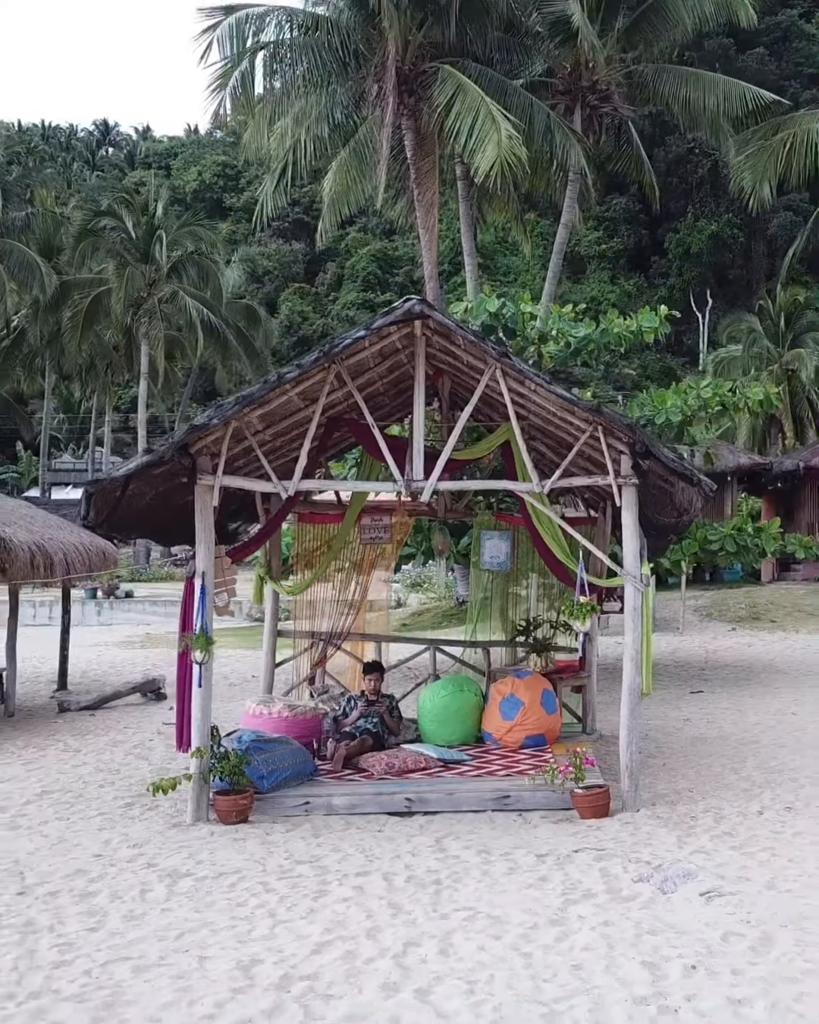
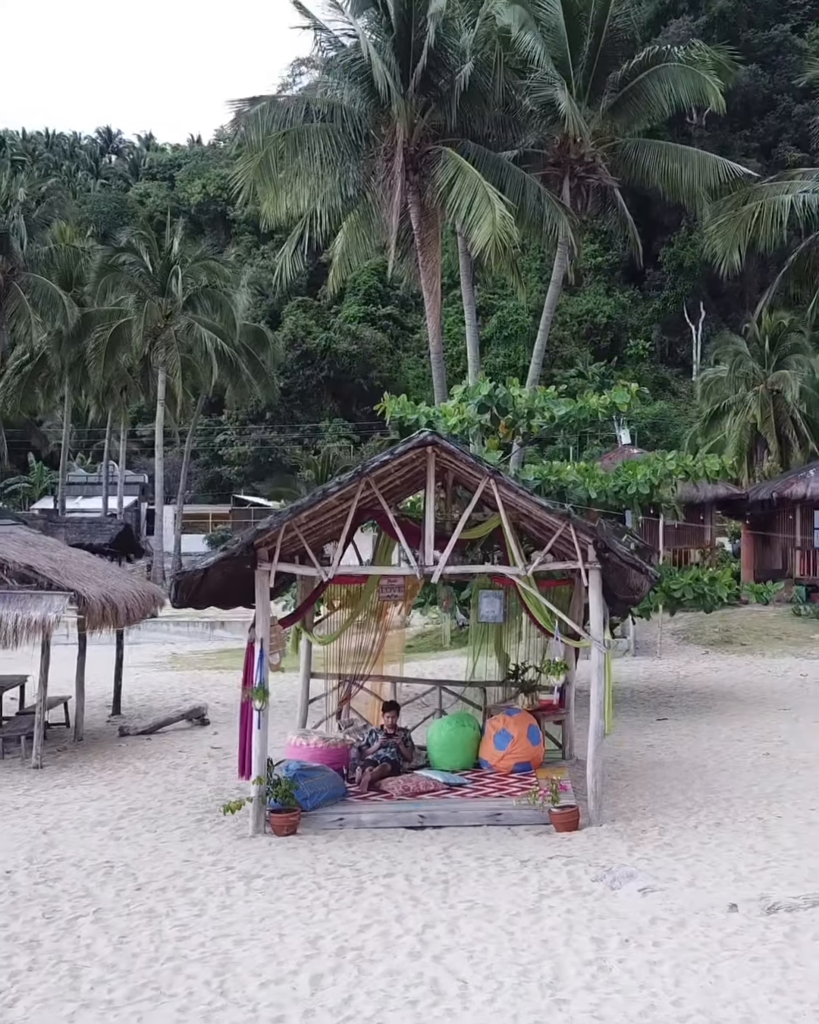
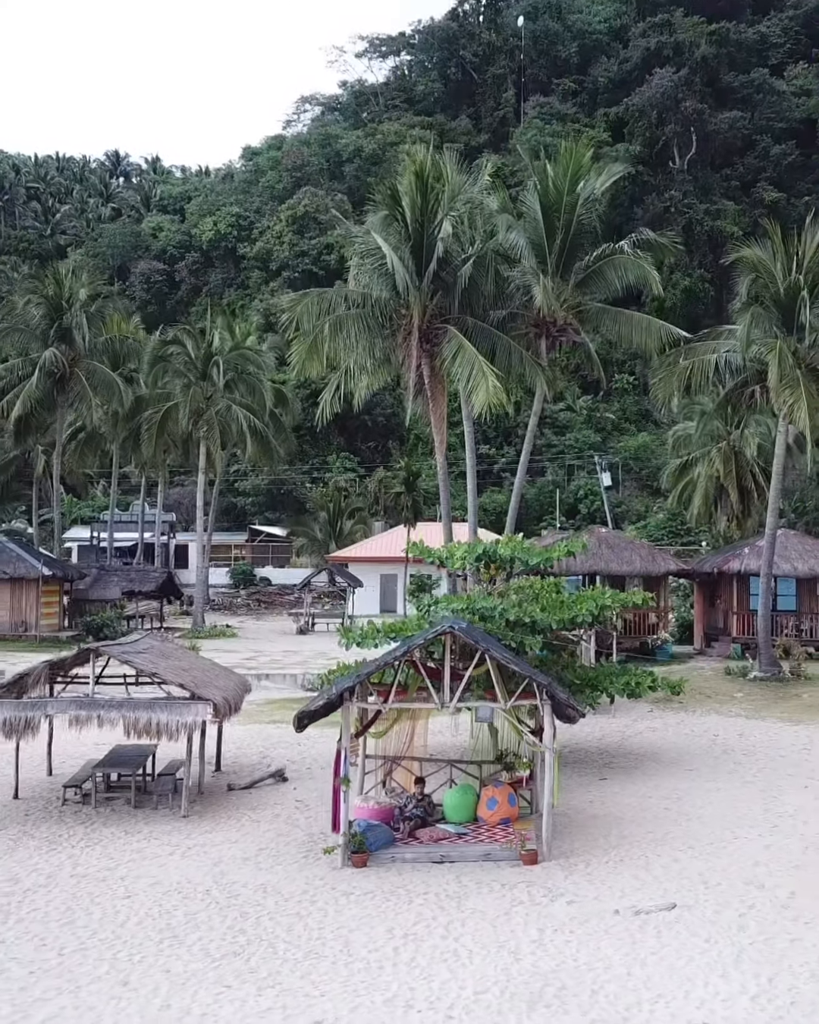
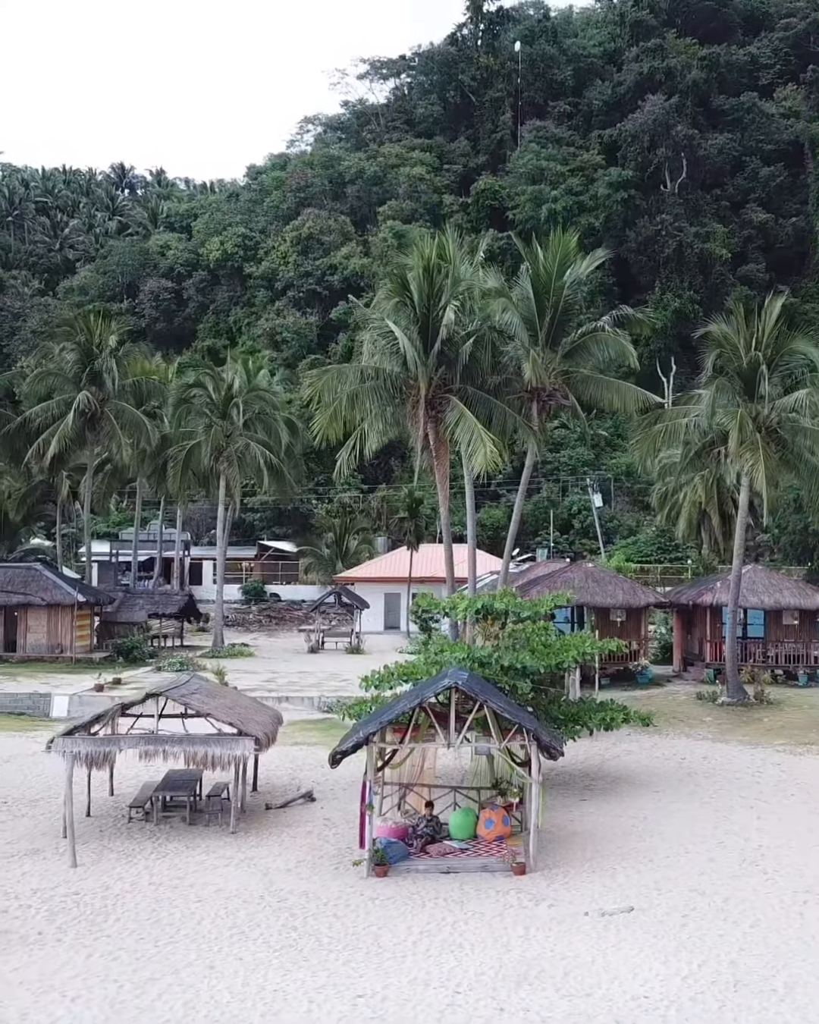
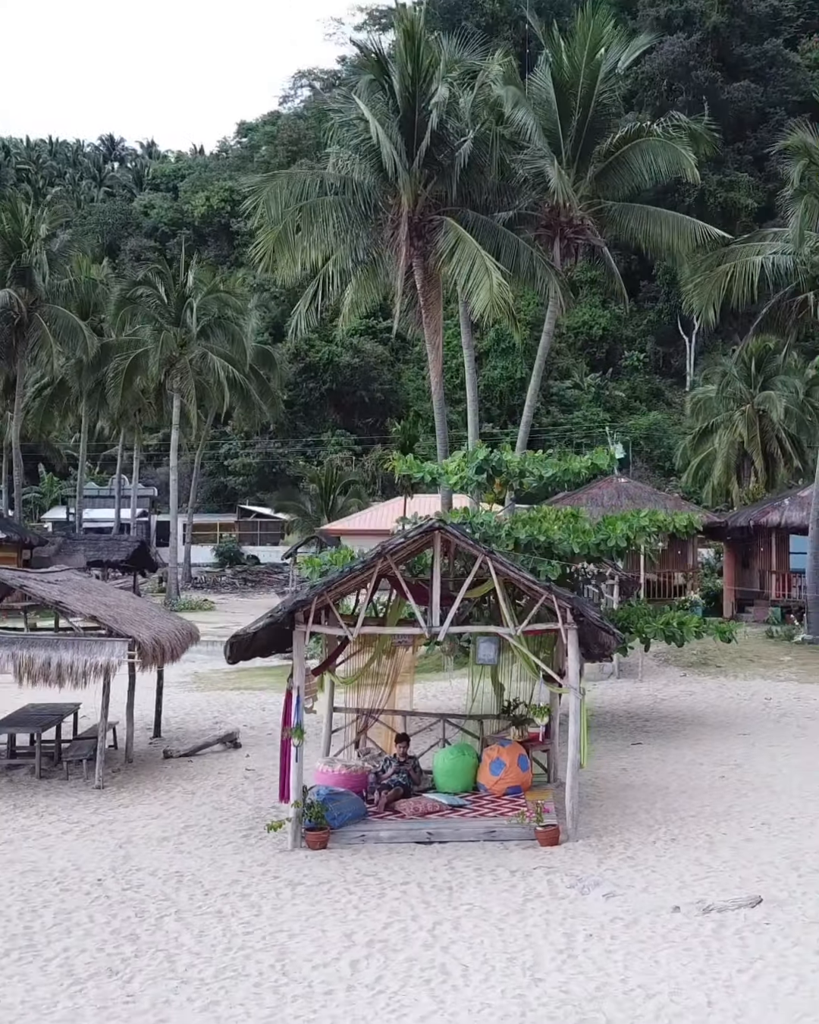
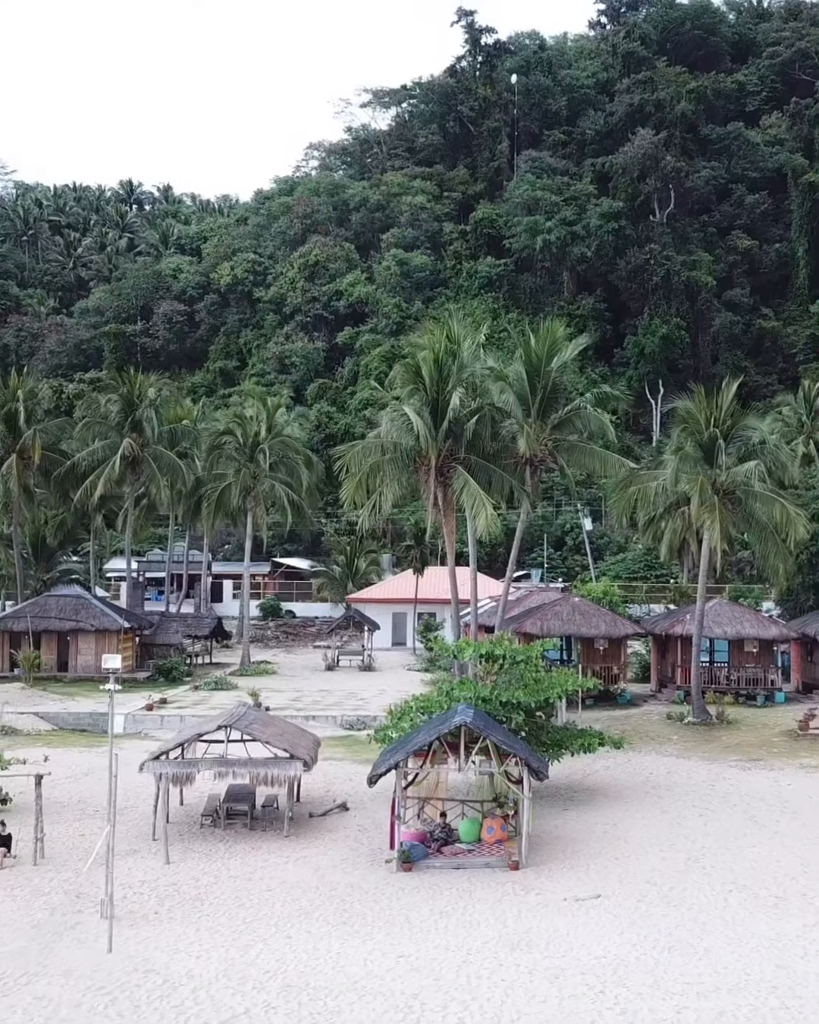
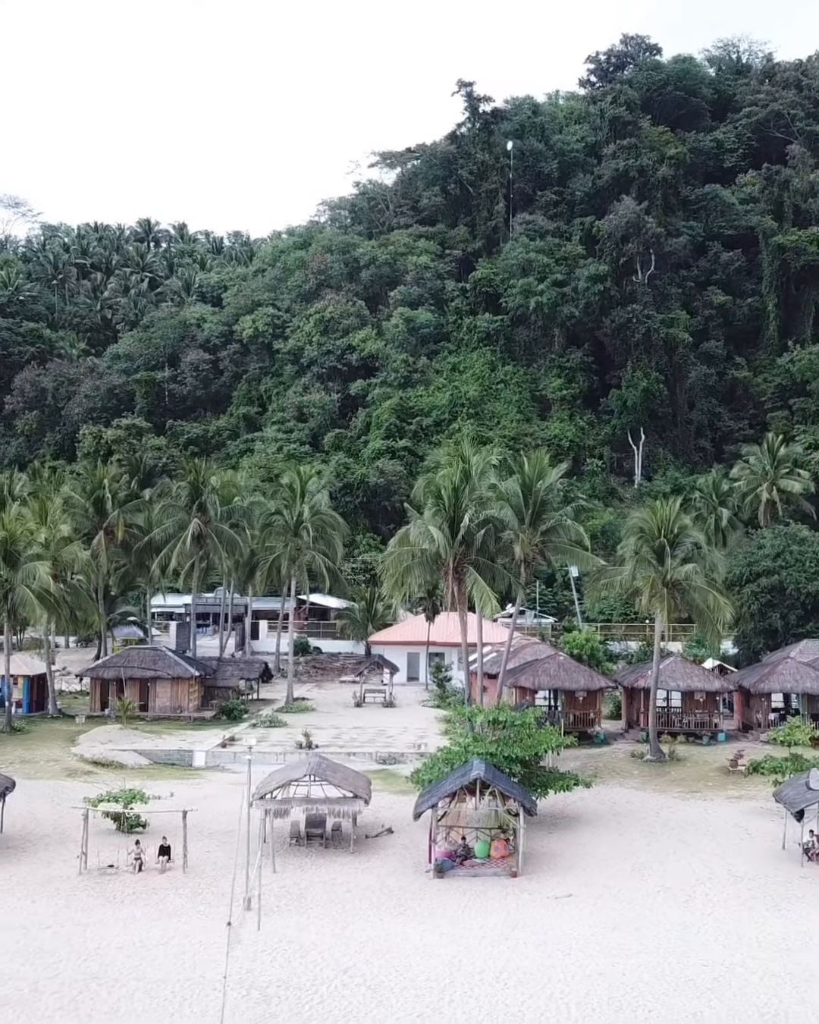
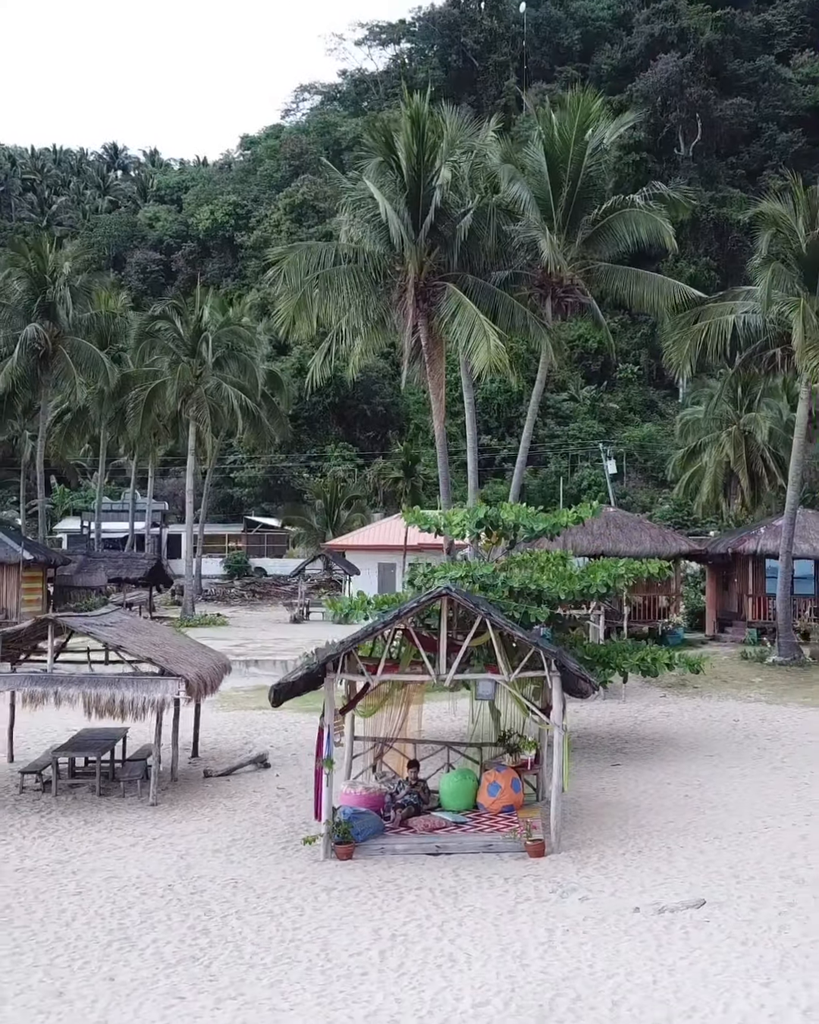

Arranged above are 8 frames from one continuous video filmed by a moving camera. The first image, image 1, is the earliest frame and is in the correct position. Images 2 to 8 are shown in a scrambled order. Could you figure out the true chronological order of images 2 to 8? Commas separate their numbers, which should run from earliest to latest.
2, 5, 8, 3, 4, 6, 7
